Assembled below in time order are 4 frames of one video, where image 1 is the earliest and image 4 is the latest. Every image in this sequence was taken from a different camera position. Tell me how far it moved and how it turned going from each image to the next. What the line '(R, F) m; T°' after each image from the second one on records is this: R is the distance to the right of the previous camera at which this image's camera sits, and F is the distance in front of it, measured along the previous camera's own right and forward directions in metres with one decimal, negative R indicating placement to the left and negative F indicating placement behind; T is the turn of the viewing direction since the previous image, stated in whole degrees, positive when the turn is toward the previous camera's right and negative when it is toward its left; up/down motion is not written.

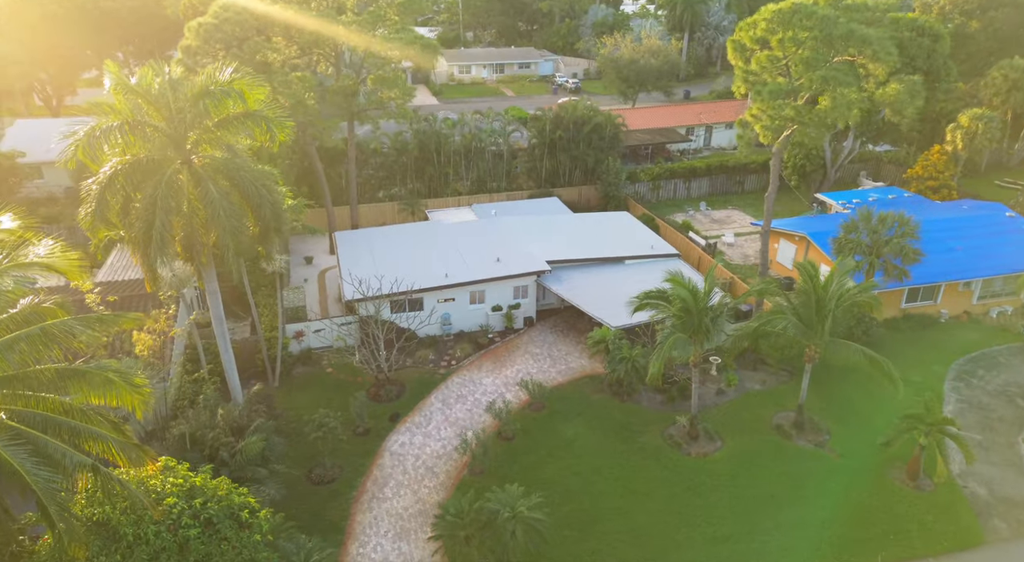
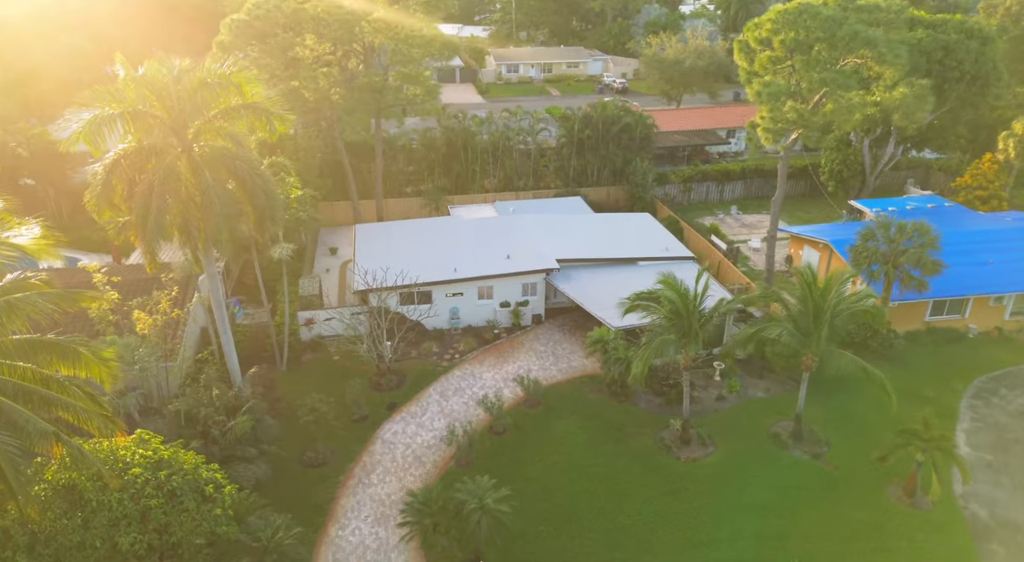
(+1.8, -0.1) m; -4°
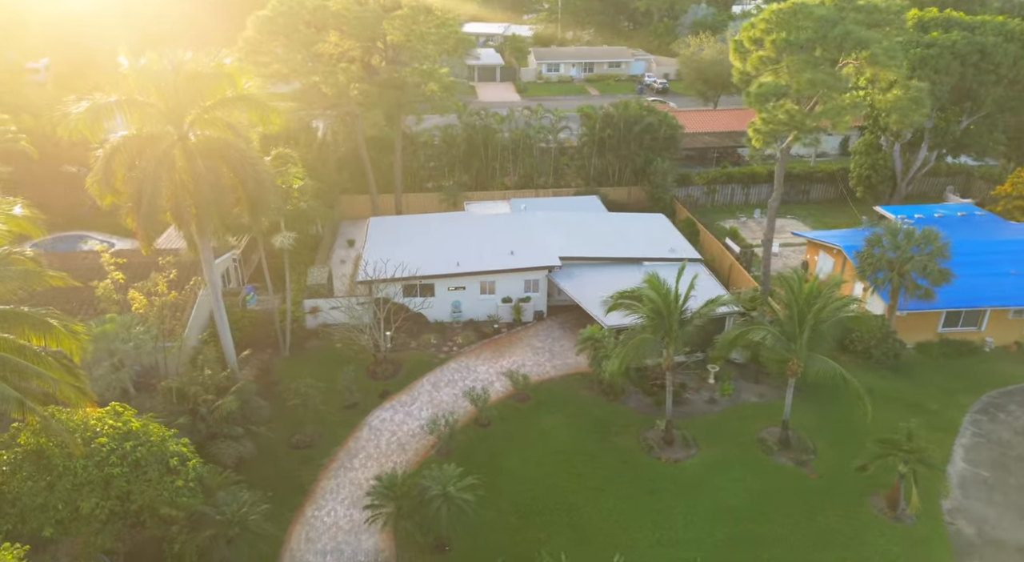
(+1.8, -0.2) m; -4°
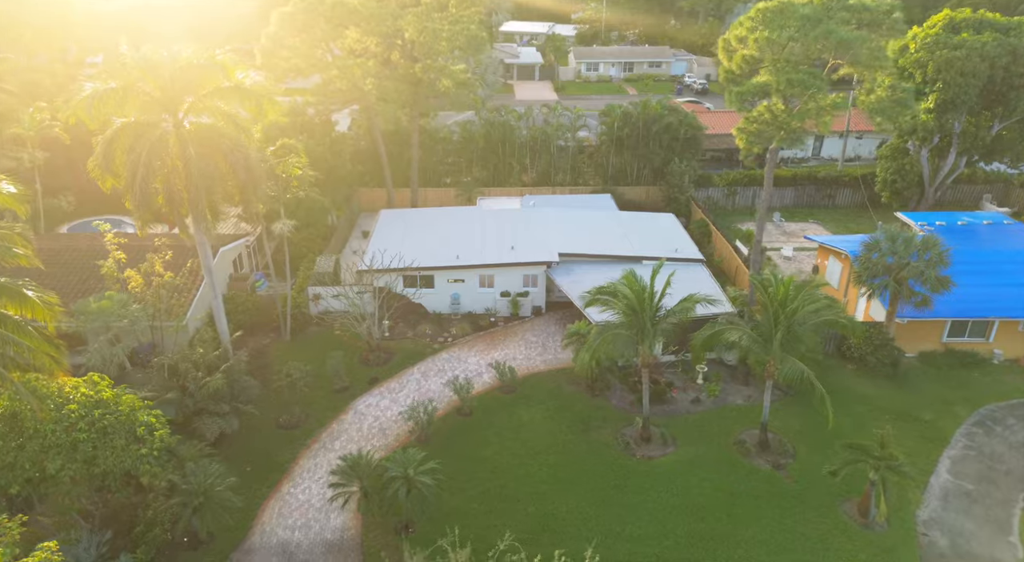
(+1.9, -0.3) m; -4°
